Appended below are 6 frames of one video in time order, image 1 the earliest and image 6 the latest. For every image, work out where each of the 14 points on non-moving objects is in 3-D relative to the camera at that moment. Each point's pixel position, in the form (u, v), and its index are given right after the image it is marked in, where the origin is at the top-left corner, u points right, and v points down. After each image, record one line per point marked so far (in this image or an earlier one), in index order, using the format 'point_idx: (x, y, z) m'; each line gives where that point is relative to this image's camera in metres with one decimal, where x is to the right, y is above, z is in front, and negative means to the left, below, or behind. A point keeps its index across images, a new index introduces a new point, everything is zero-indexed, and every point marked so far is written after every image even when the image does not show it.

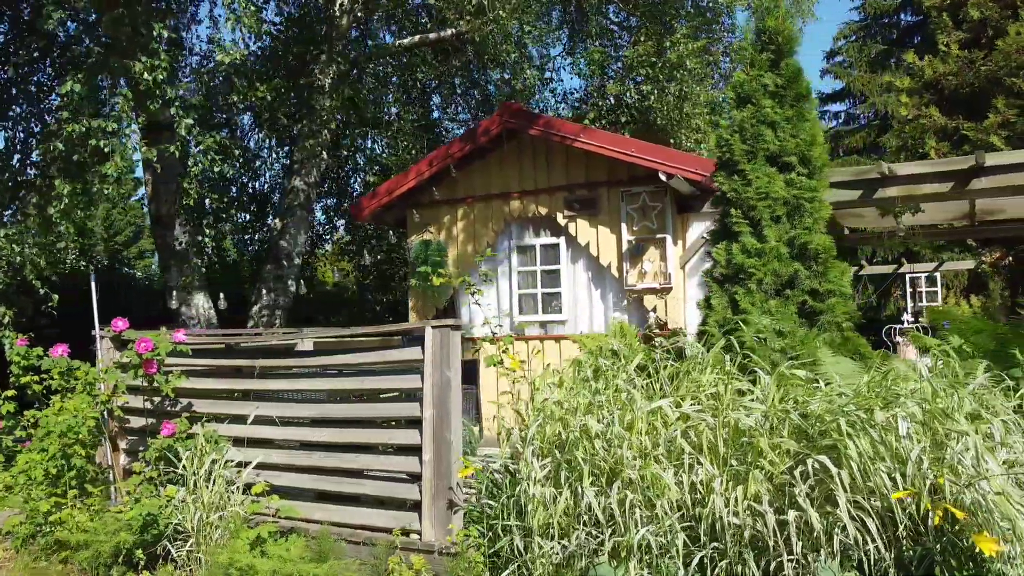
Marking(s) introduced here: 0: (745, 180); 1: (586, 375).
0: (+1.4, +0.7, +5.1) m
1: (+0.3, -0.4, +4.0) m
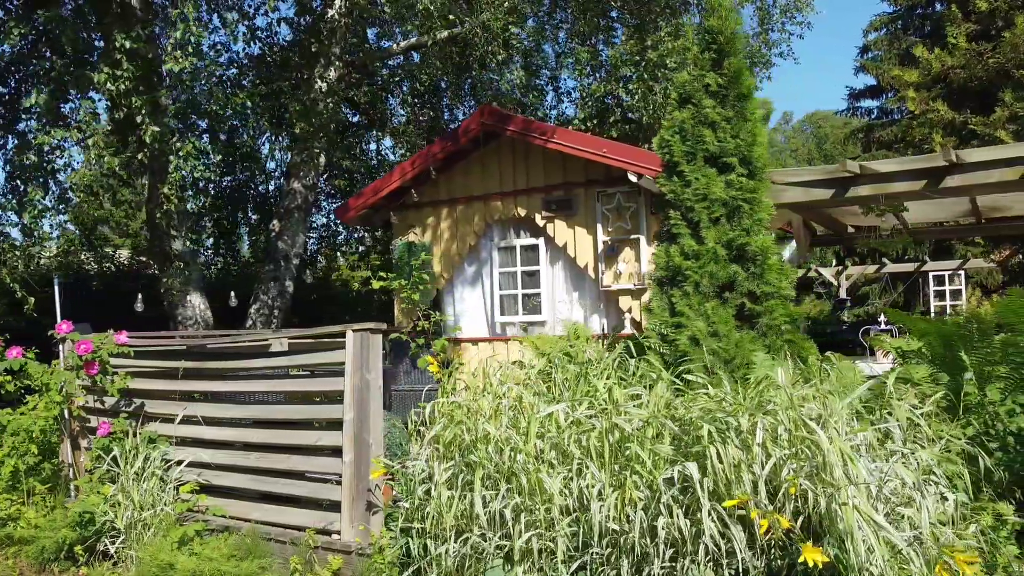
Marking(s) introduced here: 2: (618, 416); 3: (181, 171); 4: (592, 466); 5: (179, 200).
0: (+1.1, +0.7, +5.1) m
1: (-0.1, -0.4, +4.0) m
2: (+0.4, -0.5, +3.4) m
3: (-3.5, +1.2, +8.4) m
4: (+0.3, -0.7, +3.3) m
5: (-3.7, +0.9, +8.9) m
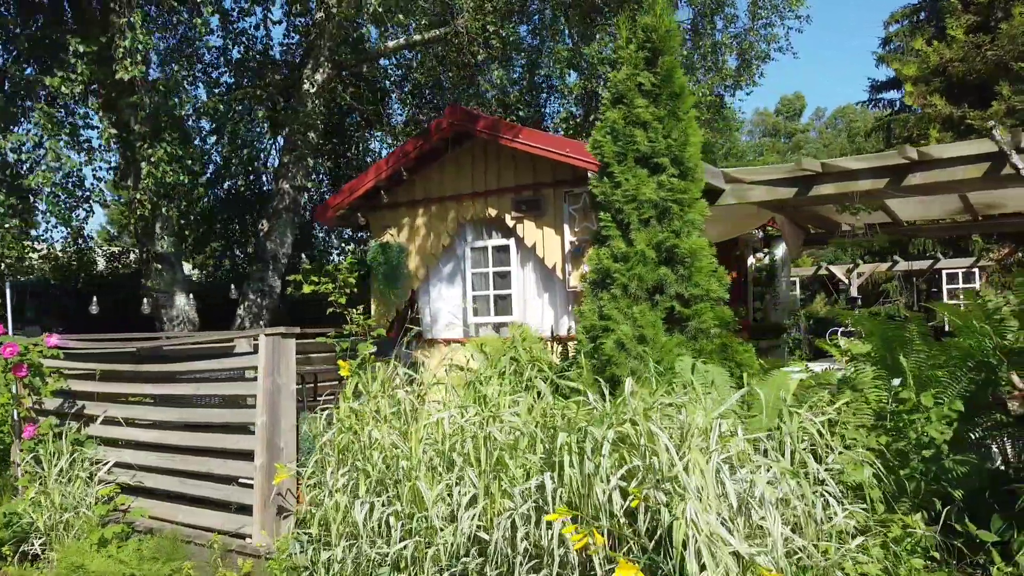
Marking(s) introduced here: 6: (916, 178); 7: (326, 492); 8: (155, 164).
0: (+0.6, +0.6, +5.0) m
1: (-0.6, -0.5, +4.0) m
2: (-0.1, -0.6, +3.4) m
3: (-3.8, +1.2, +8.5) m
4: (-0.2, -0.7, +3.3) m
5: (-4.0, +0.9, +9.0) m
6: (+3.0, +0.8, +6.1) m
7: (-0.8, -0.9, +3.7) m
8: (-3.8, +1.3, +8.7) m
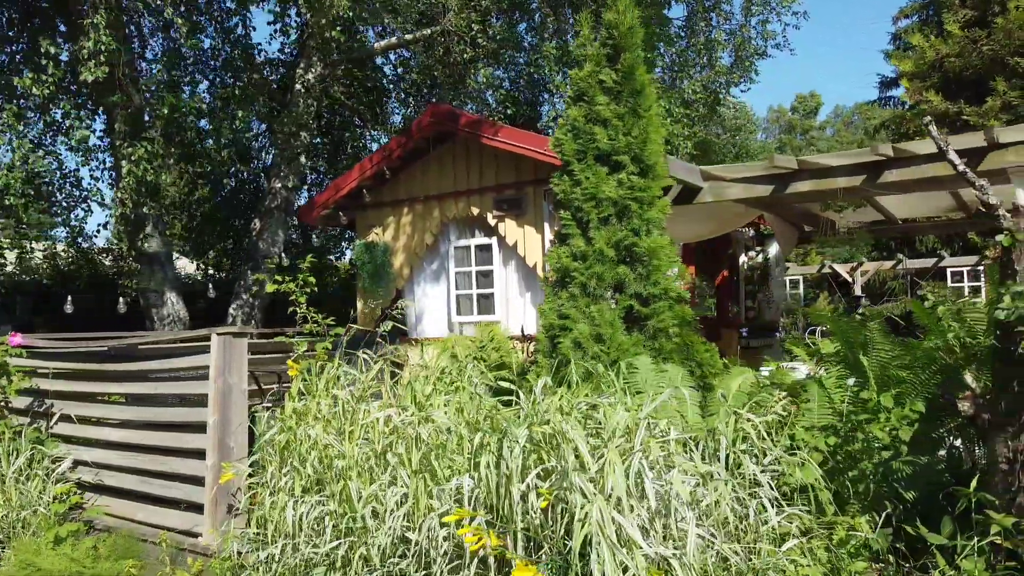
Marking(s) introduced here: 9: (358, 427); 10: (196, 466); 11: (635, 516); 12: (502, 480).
0: (+0.4, +0.7, +4.9) m
1: (-0.8, -0.4, +4.0) m
2: (-0.3, -0.6, +3.3) m
3: (-4.0, +1.2, +8.6) m
4: (-0.5, -0.7, +3.3) m
5: (-4.1, +0.9, +9.0) m
6: (+2.8, +0.8, +6.0) m
7: (-1.1, -0.9, +3.7) m
8: (-4.0, +1.3, +8.8) m
9: (-0.7, -0.6, +3.6) m
10: (-1.7, -0.9, +4.4) m
11: (+0.4, -0.8, +2.7) m
12: (0.0, -0.7, +2.9) m
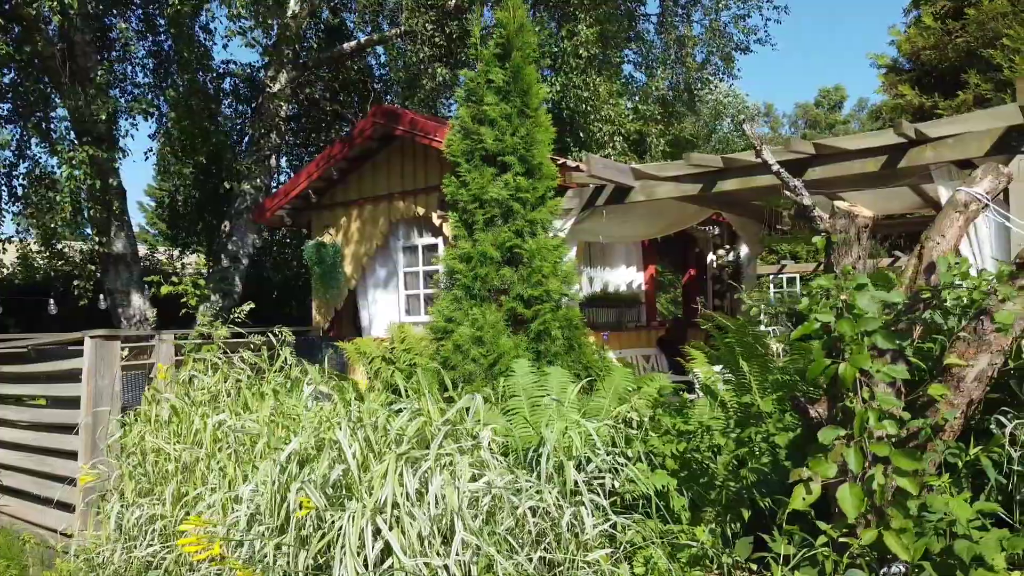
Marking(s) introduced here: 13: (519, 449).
0: (-0.3, +0.6, +4.9) m
1: (-1.5, -0.5, +4.0) m
2: (-1.1, -0.6, +3.3) m
3: (-4.5, +1.2, +8.7) m
4: (-1.2, -0.8, +3.3) m
5: (-4.6, +0.9, +9.2) m
6: (+2.1, +0.8, +5.8) m
7: (-1.8, -0.9, +3.8) m
8: (-4.5, +1.3, +8.9) m
9: (-1.4, -0.6, +3.6) m
10: (-2.4, -1.0, +4.4) m
11: (-0.4, -0.8, +2.7) m
12: (-0.8, -0.7, +2.8) m
13: (0.0, -0.7, +3.6) m
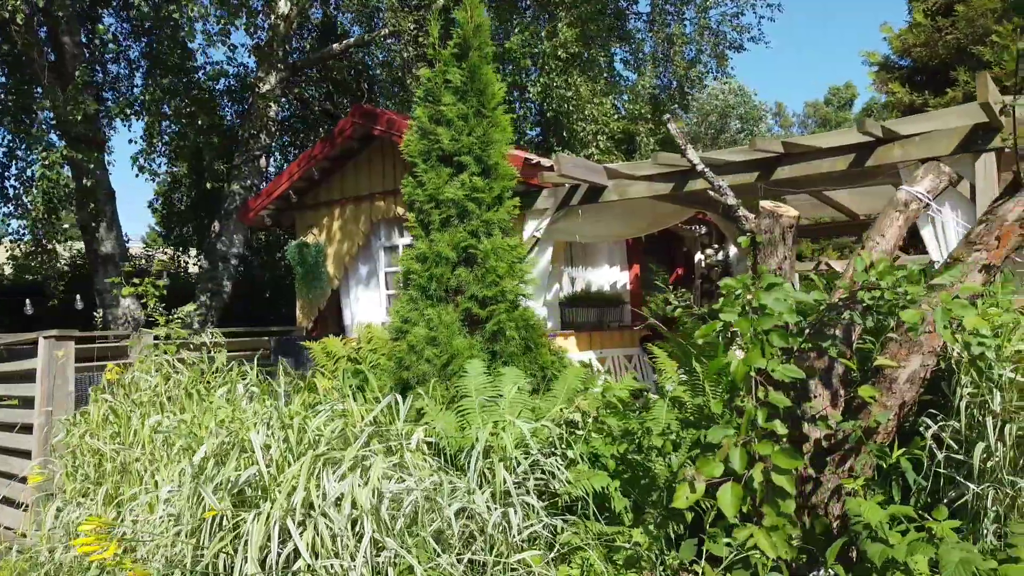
0: (-0.5, +0.6, +4.9) m
1: (-1.8, -0.5, +4.0) m
2: (-1.4, -0.6, +3.3) m
3: (-4.7, +1.2, +8.8) m
4: (-1.5, -0.8, +3.3) m
5: (-4.8, +0.9, +9.2) m
6: (+1.9, +0.8, +5.8) m
7: (-2.1, -0.9, +3.8) m
8: (-4.7, +1.3, +9.0) m
9: (-1.7, -0.6, +3.6) m
10: (-2.6, -1.0, +4.5) m
11: (-0.7, -0.8, +2.7) m
12: (-1.1, -0.7, +2.8) m
13: (-0.2, -0.7, +3.6) m
